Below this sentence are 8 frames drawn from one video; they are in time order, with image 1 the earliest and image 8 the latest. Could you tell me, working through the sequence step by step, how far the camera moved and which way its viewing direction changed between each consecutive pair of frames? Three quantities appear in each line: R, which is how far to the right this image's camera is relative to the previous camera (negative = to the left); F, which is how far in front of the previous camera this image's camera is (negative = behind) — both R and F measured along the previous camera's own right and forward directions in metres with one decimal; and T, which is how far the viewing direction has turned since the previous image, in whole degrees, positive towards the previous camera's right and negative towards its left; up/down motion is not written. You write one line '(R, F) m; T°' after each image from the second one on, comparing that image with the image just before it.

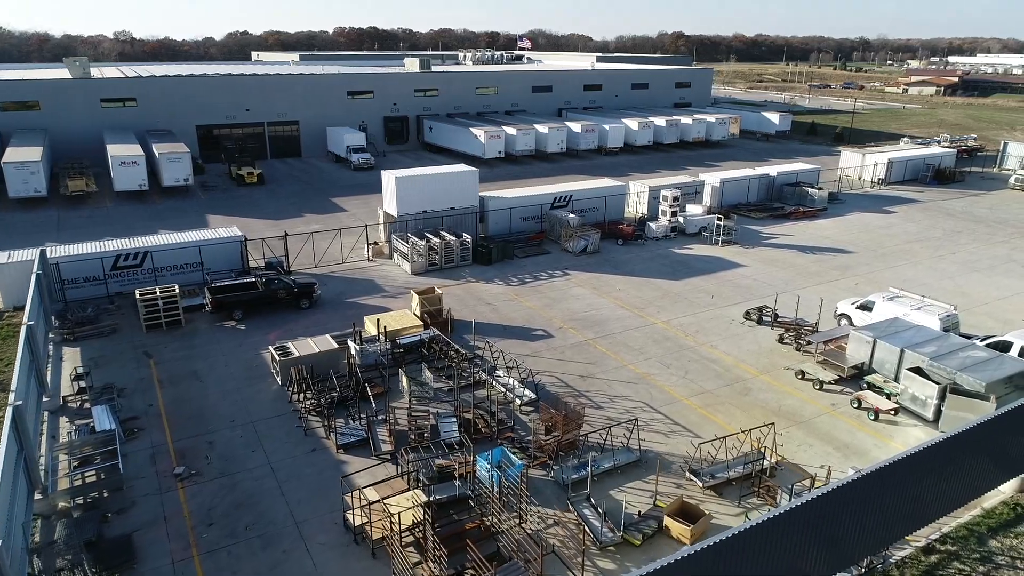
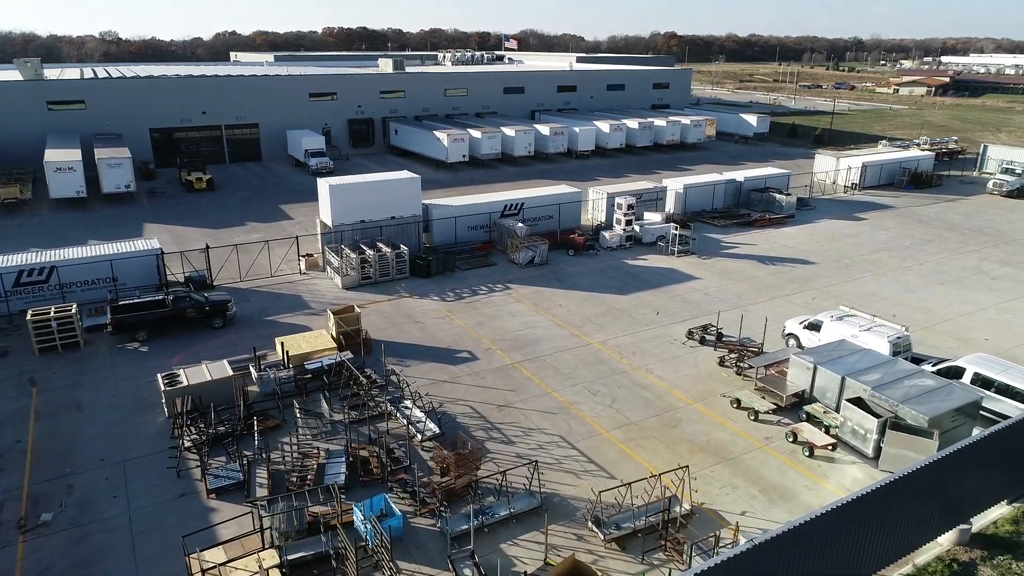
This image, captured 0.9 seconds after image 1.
(+2.5, +1.7) m; 0°
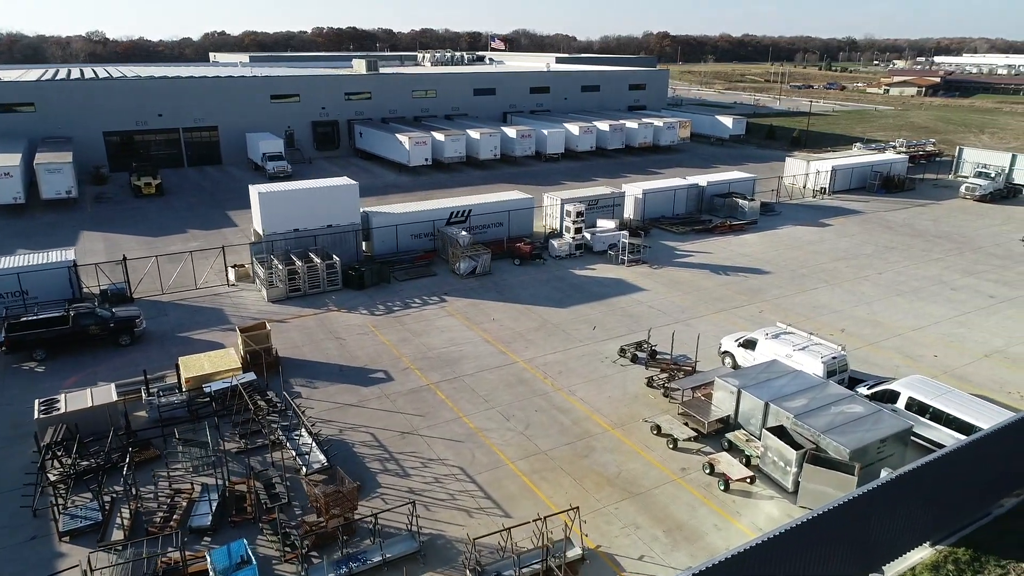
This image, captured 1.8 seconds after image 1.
(+2.5, +1.3) m; 0°
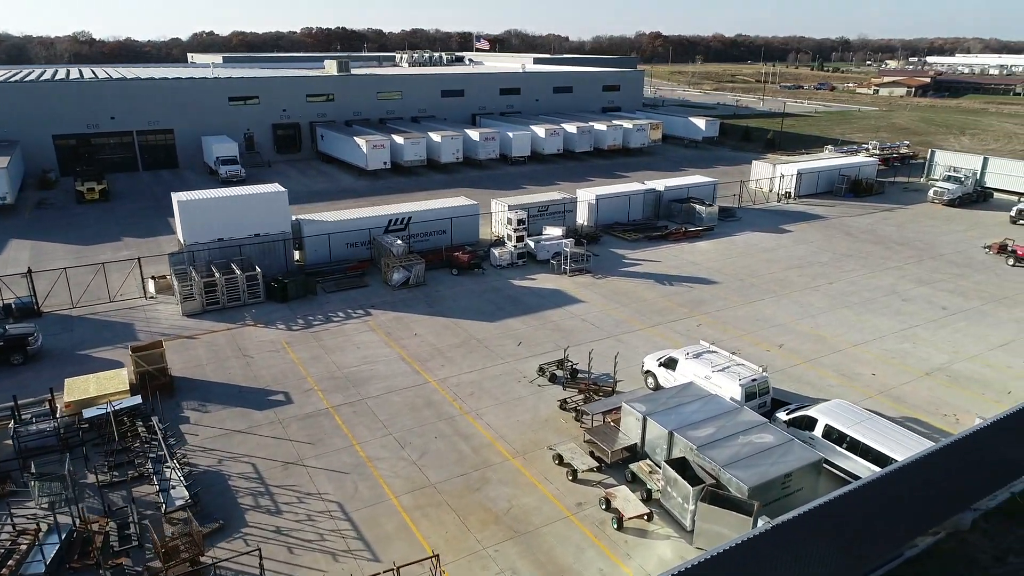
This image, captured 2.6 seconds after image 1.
(+2.6, +1.2) m; 0°
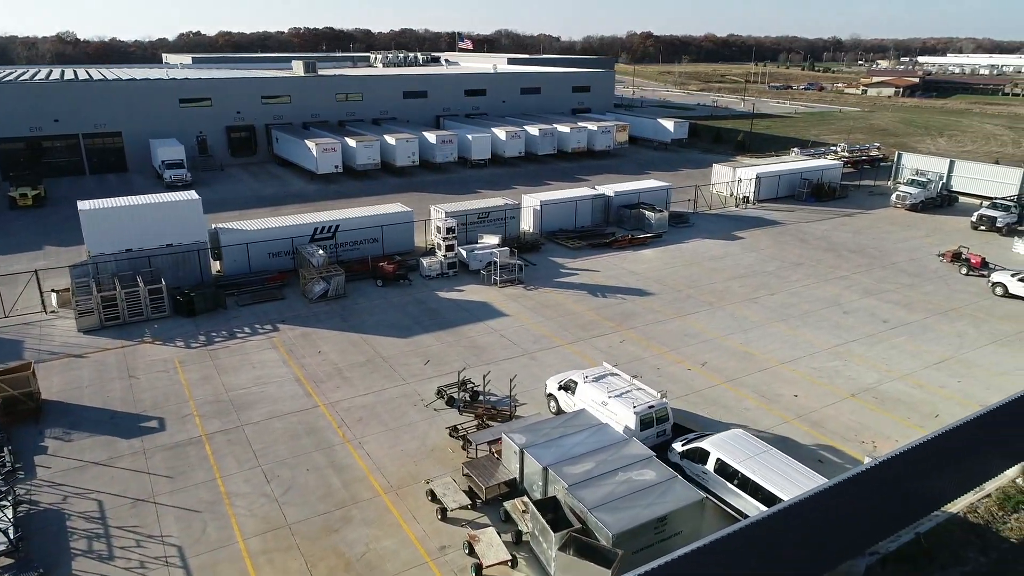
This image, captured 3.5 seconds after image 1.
(+2.9, +1.3) m; 0°
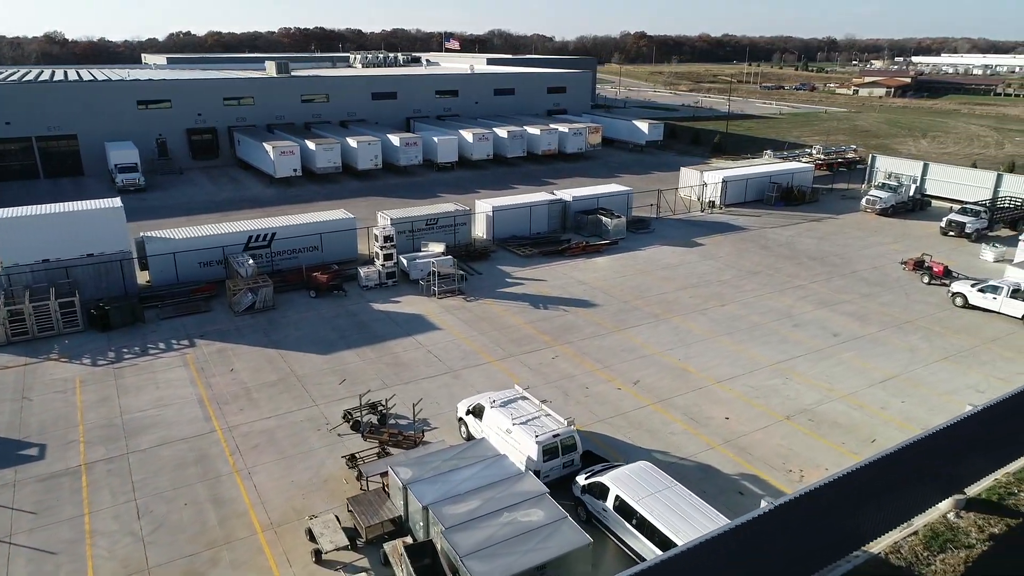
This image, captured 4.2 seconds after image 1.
(+2.4, +1.2) m; 0°
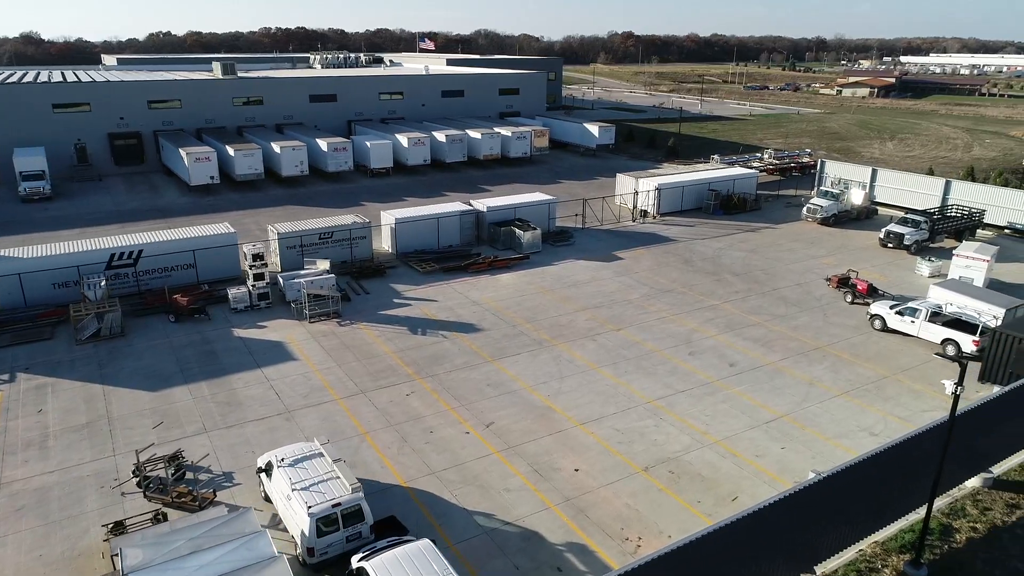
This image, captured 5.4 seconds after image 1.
(+4.3, +2.3) m; 0°
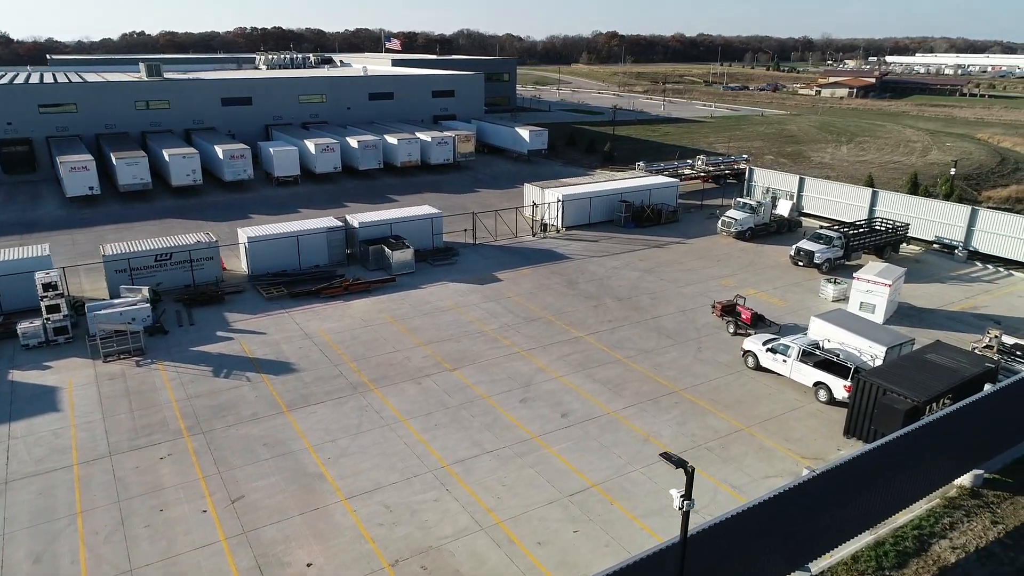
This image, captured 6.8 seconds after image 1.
(+5.5, +3.1) m; 0°
